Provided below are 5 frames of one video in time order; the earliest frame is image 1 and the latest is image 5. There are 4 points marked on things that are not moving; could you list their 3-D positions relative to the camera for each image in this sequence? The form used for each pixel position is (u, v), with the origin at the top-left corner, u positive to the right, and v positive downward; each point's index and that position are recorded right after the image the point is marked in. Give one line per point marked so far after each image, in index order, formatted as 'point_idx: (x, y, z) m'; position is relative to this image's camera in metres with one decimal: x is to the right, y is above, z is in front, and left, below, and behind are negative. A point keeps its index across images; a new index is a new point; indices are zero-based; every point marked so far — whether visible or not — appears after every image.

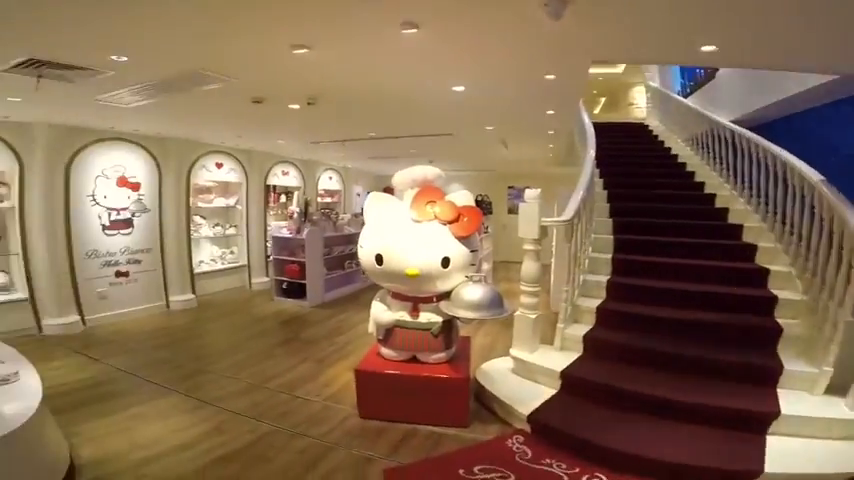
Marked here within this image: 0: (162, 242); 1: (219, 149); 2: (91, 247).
0: (-3.3, 0.0, +5.7) m
1: (-3.2, +1.3, +6.6) m
2: (-3.7, -0.1, +4.9) m
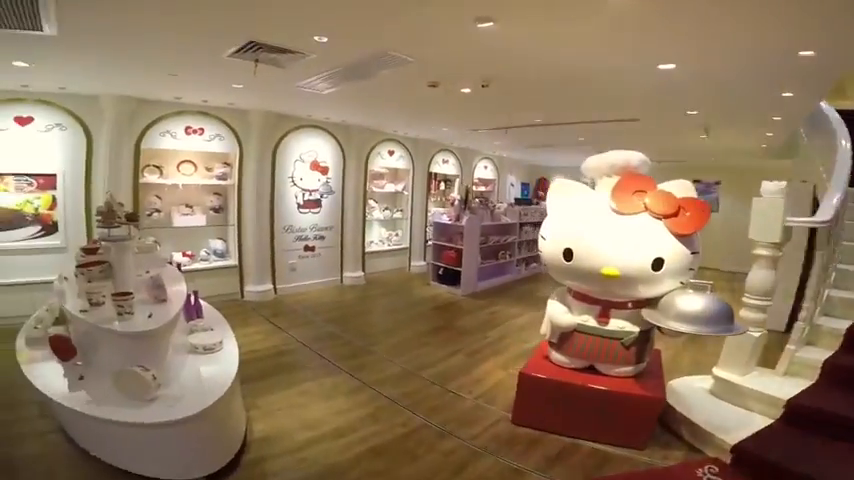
0: (-1.2, +0.2, +6.1) m
1: (-0.6, +1.6, +6.9) m
2: (-1.8, +0.2, +5.6) m
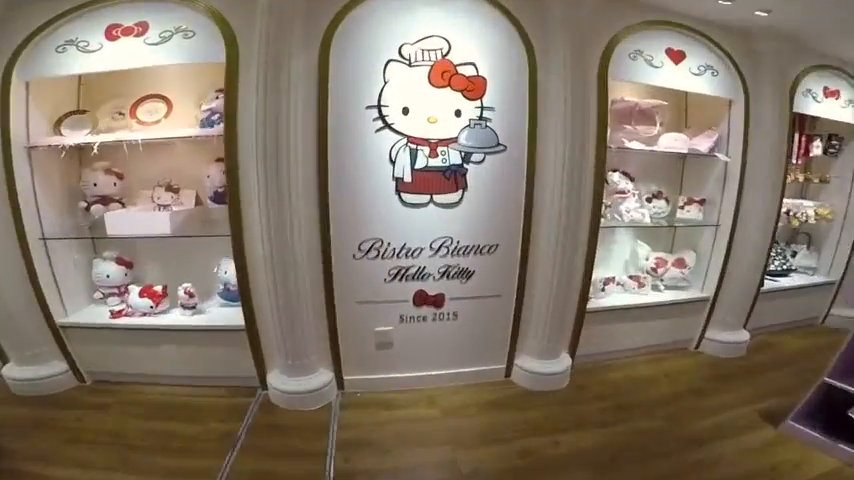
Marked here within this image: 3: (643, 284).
0: (+0.5, 0.0, +2.3) m
1: (+1.5, +1.3, +2.6) m
2: (-0.3, 0.0, +2.1) m
3: (+1.5, -0.3, +3.1) m
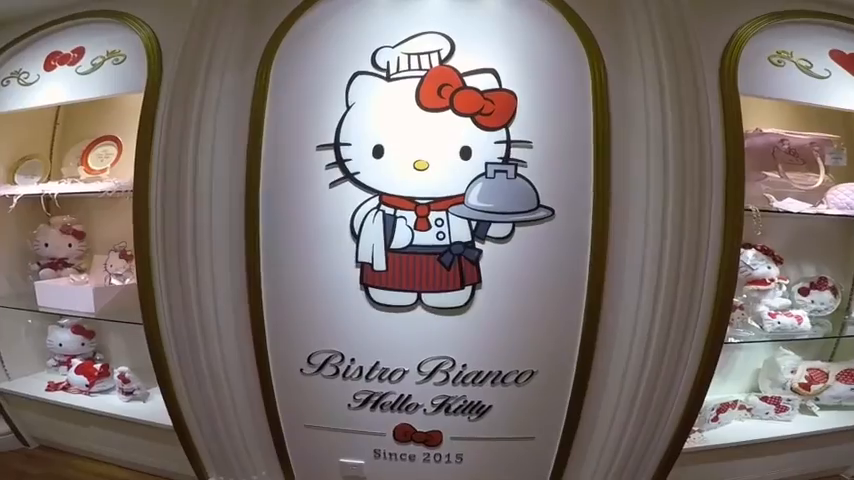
0: (+0.5, -0.3, +1.4) m
1: (+1.6, +0.9, +1.6) m
2: (-0.3, -0.3, +1.4) m
3: (+1.6, -0.8, +2.0) m
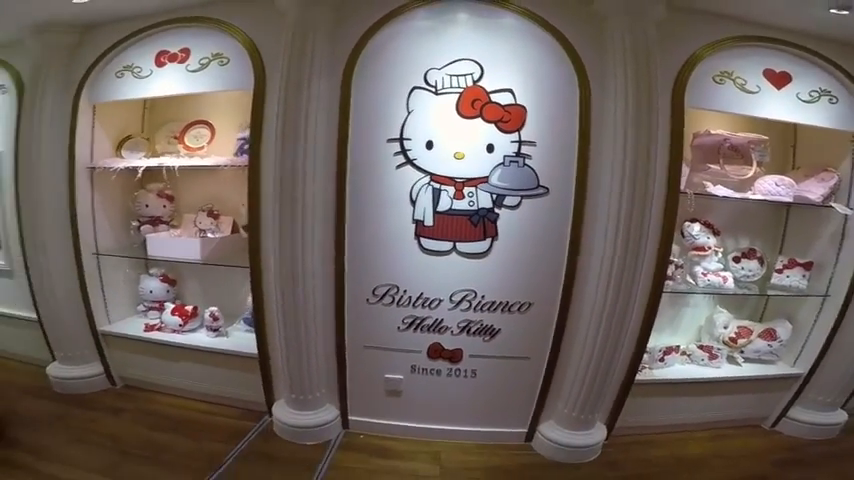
0: (+0.7, -0.2, +2.0) m
1: (+1.8, +1.0, +2.1) m
2: (-0.2, -0.2, +1.9) m
3: (+1.7, -0.6, +2.6) m
